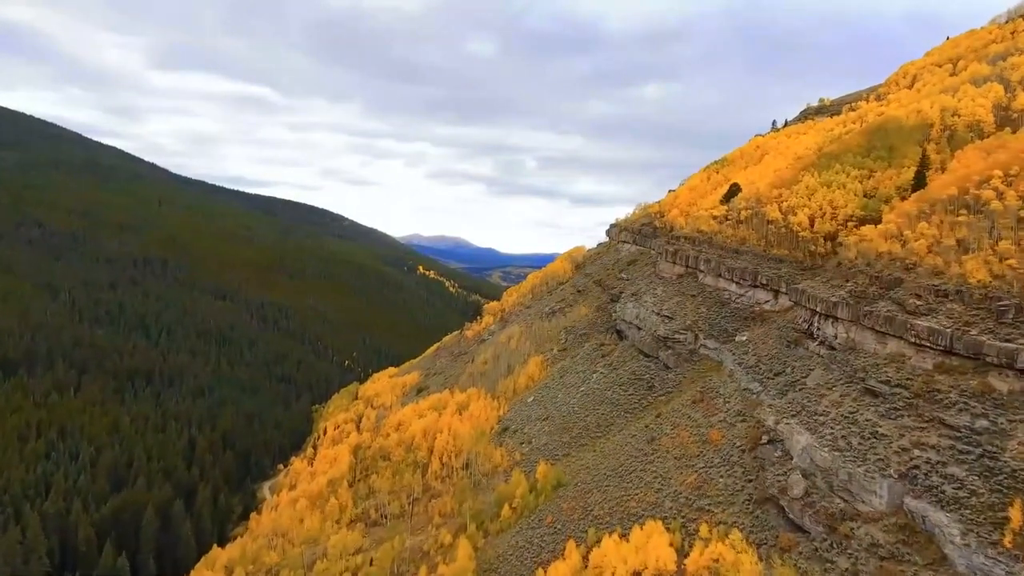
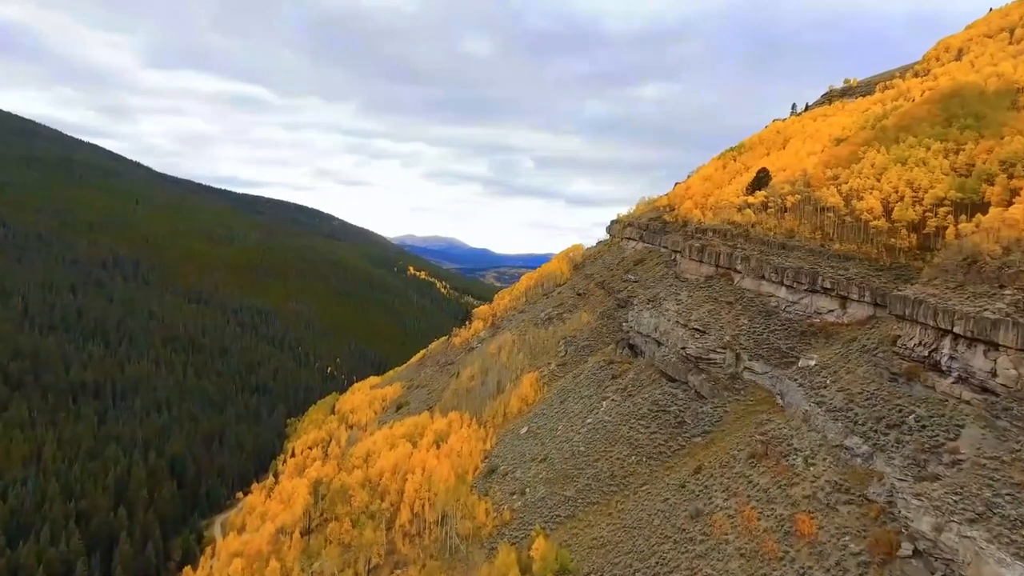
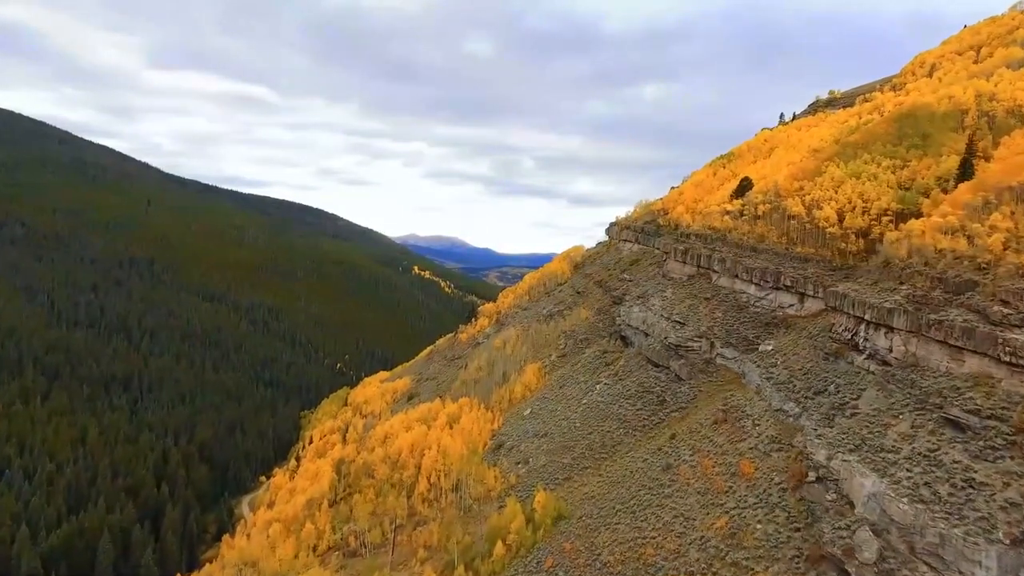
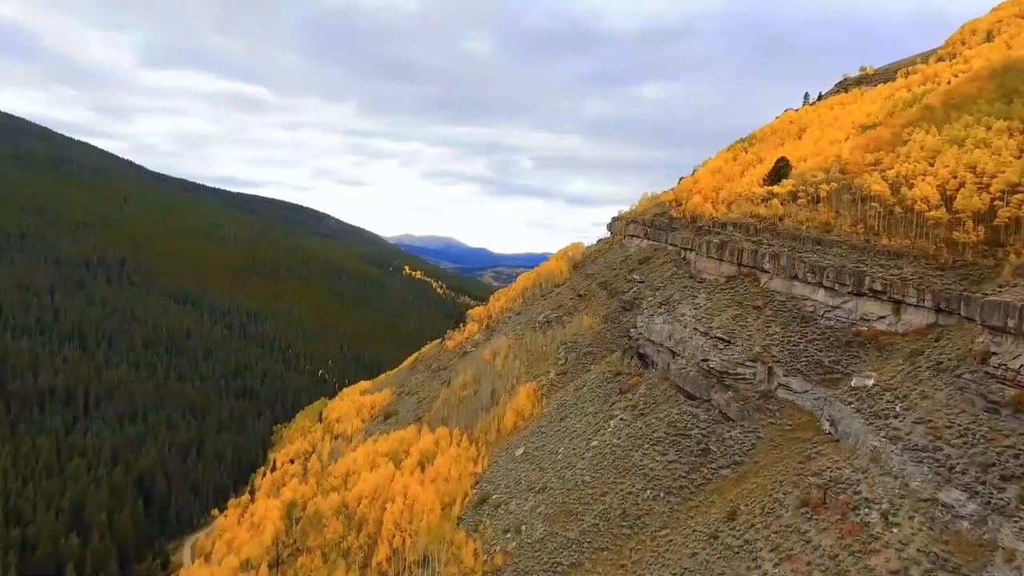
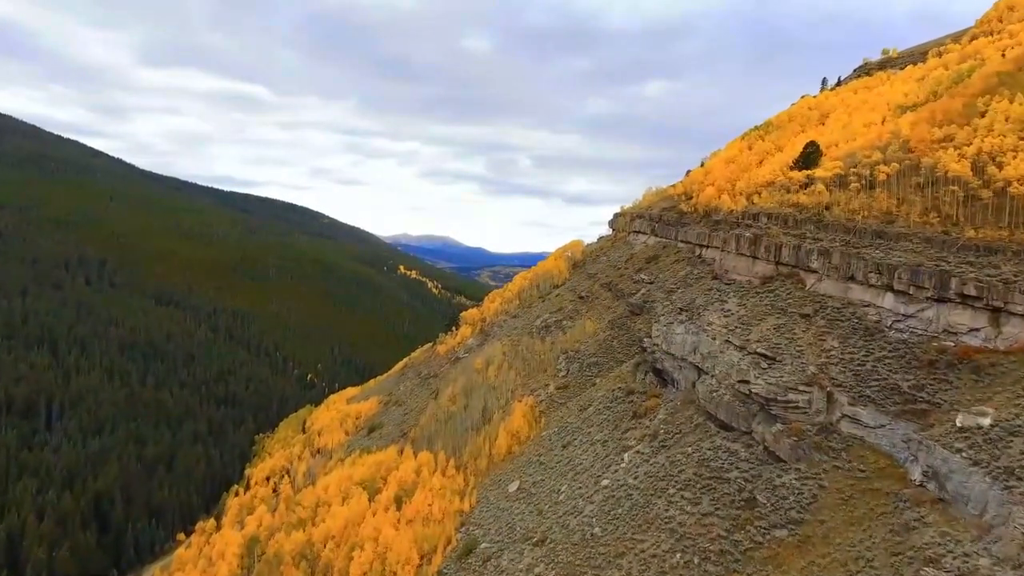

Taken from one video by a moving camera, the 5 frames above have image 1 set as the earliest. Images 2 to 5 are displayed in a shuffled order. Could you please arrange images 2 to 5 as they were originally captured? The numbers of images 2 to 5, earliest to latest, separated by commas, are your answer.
3, 2, 4, 5
